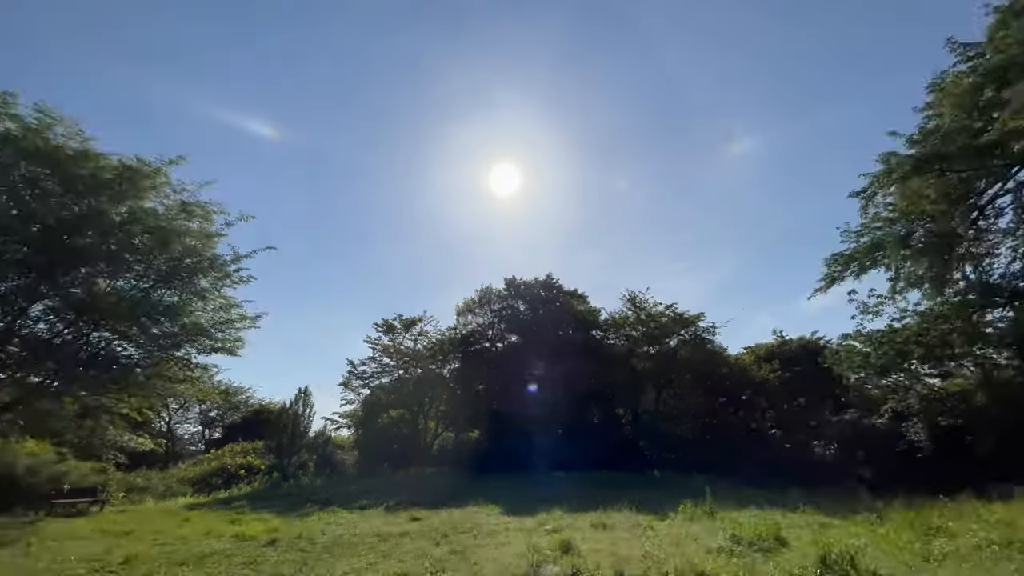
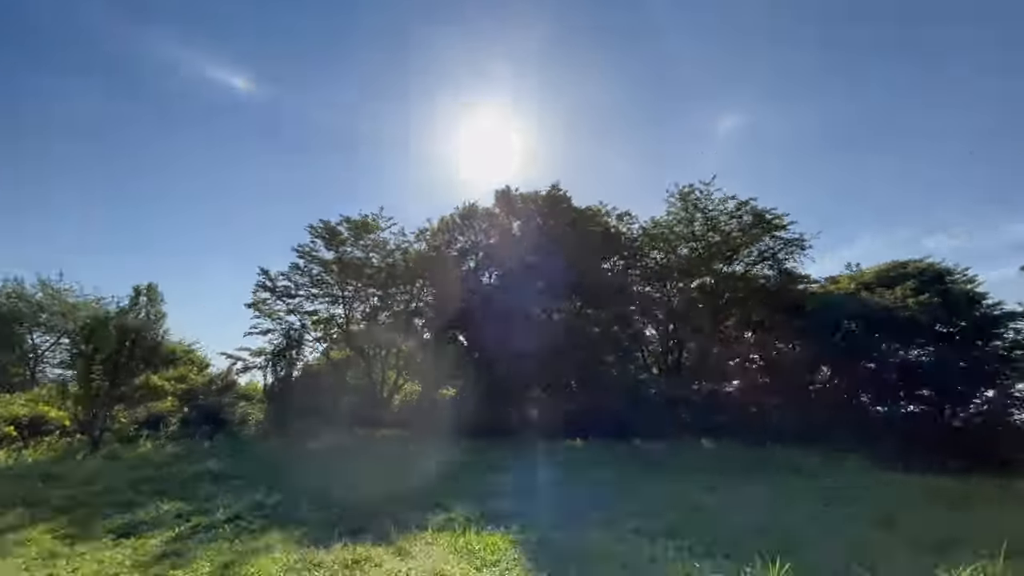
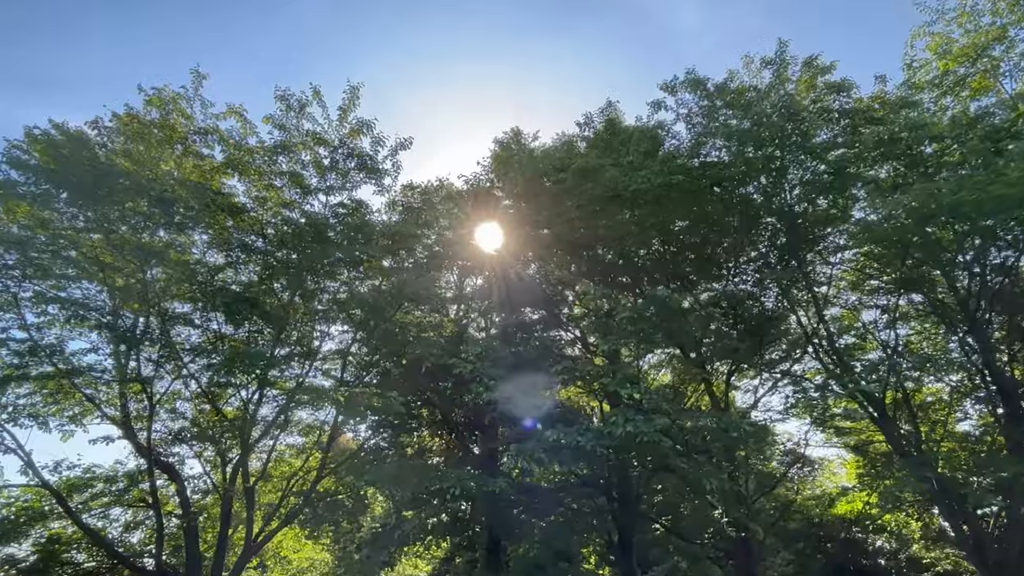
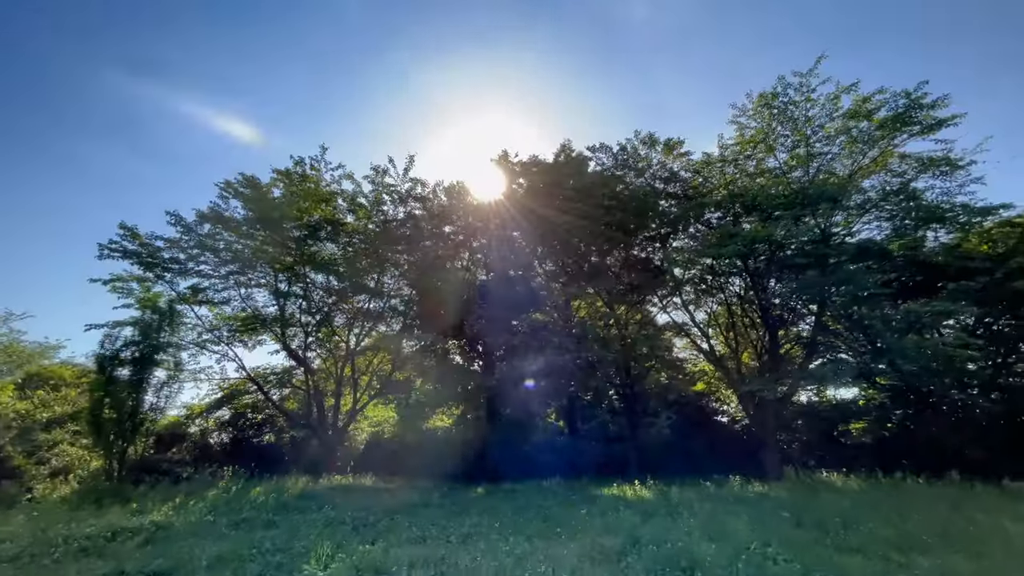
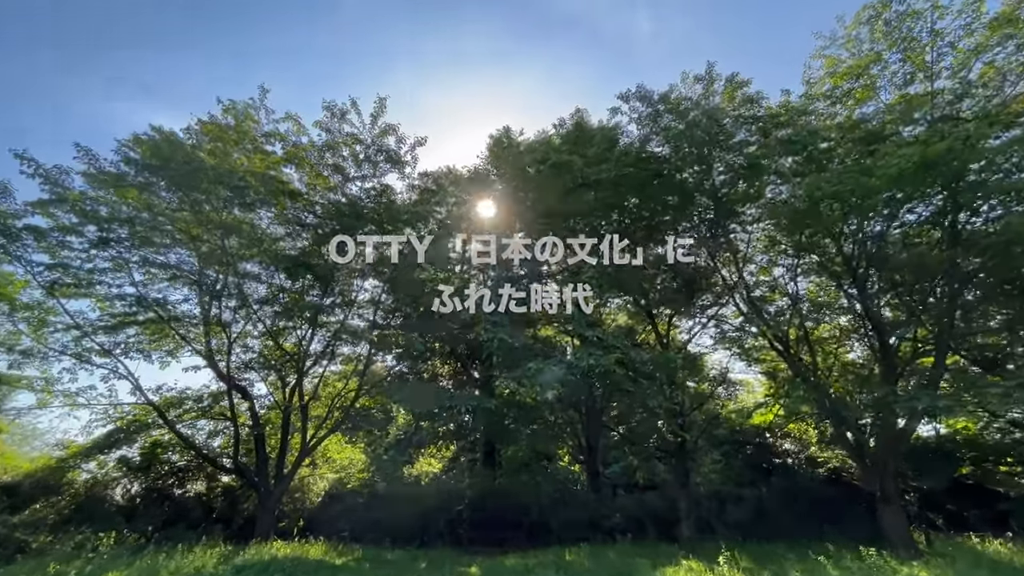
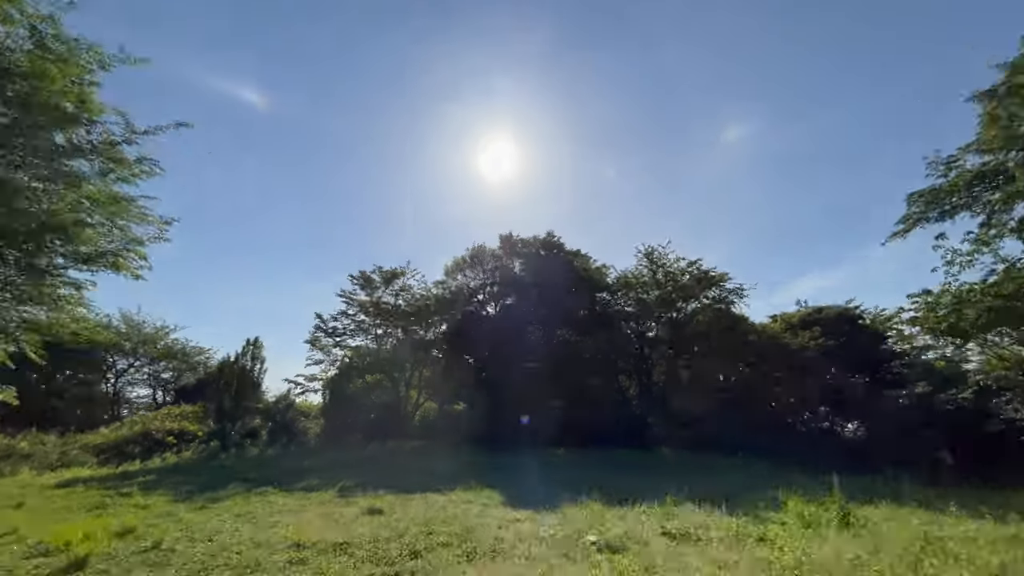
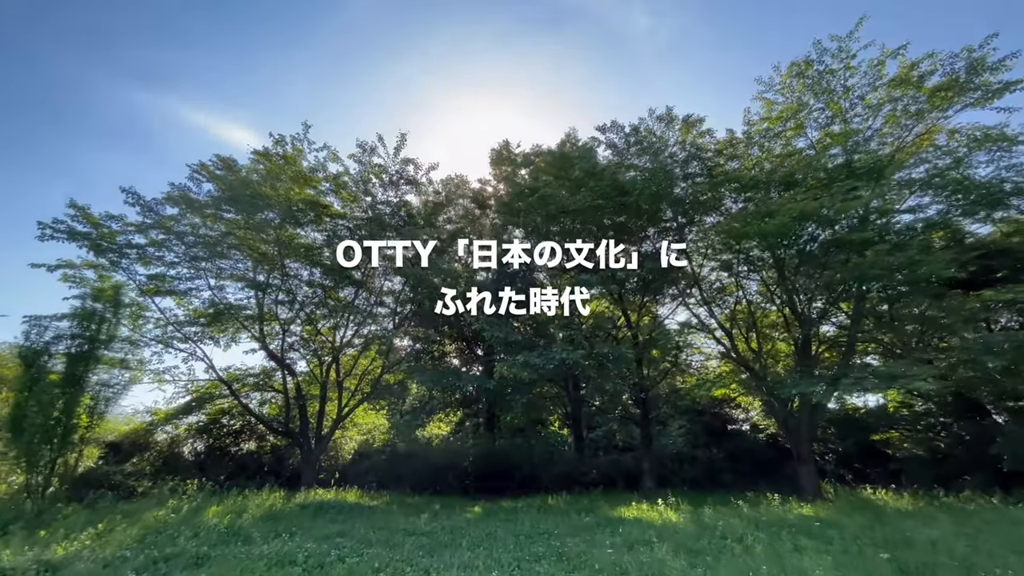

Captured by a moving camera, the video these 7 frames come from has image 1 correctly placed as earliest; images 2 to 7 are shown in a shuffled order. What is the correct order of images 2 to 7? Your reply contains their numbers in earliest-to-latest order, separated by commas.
6, 2, 4, 7, 5, 3
